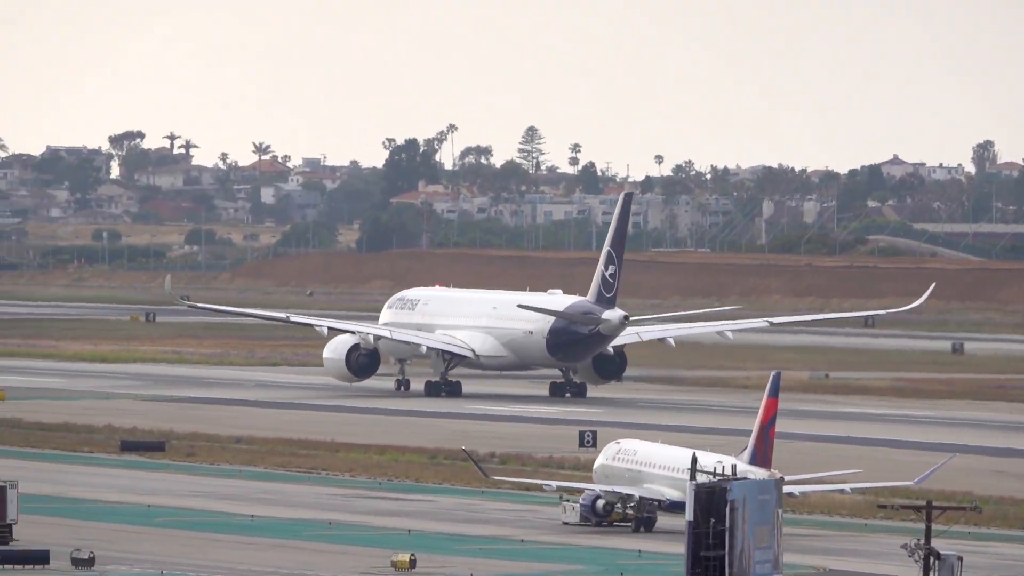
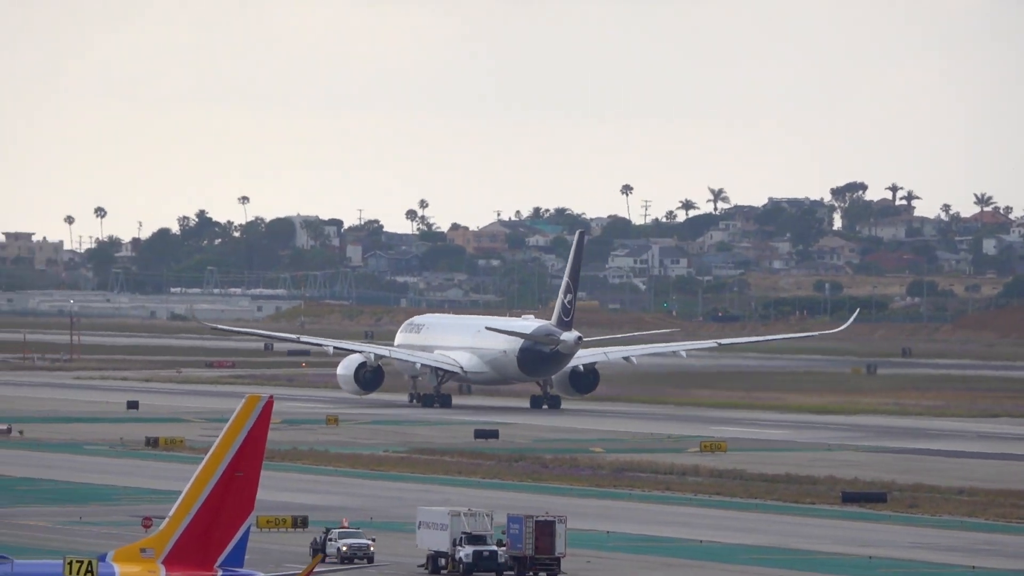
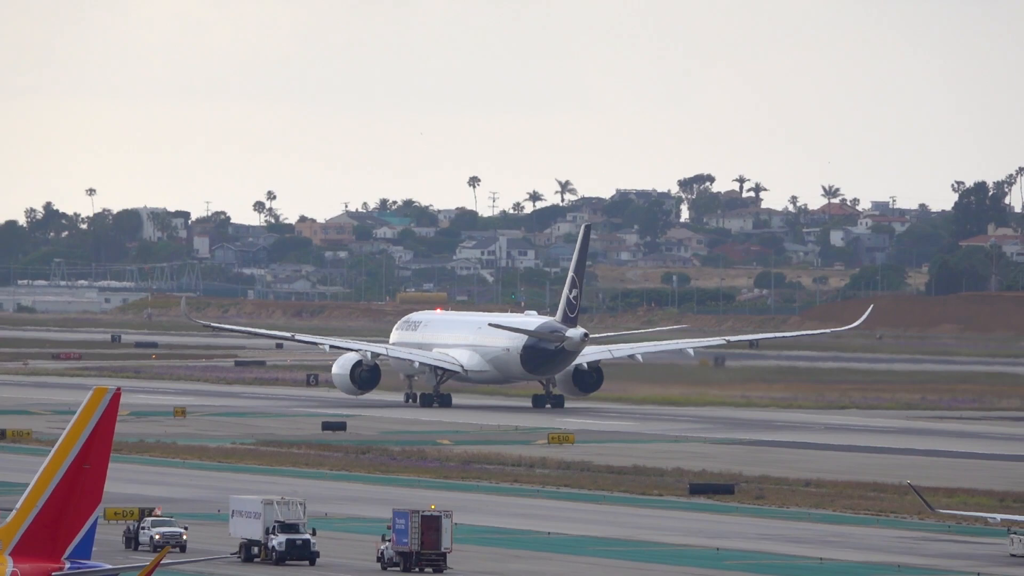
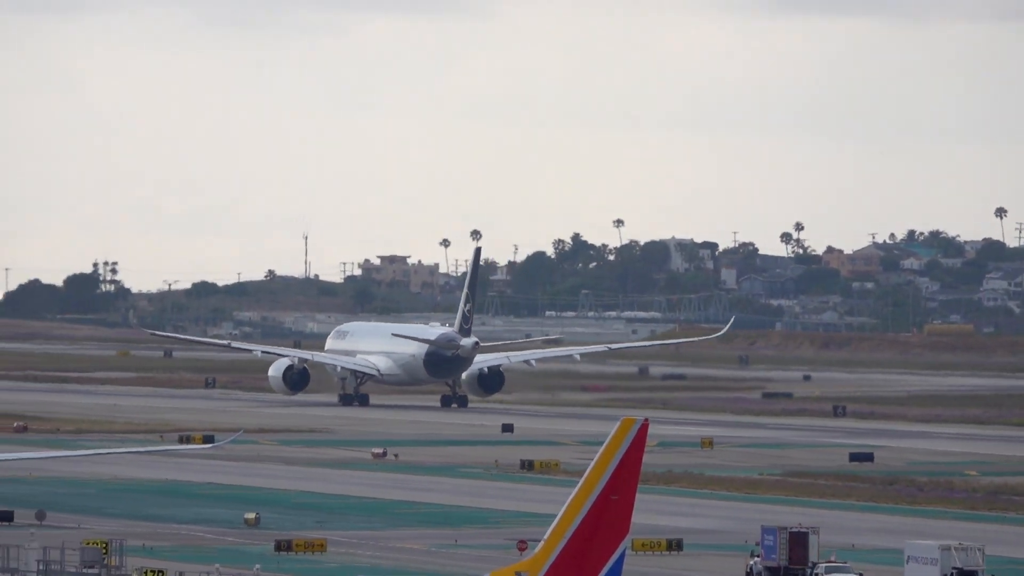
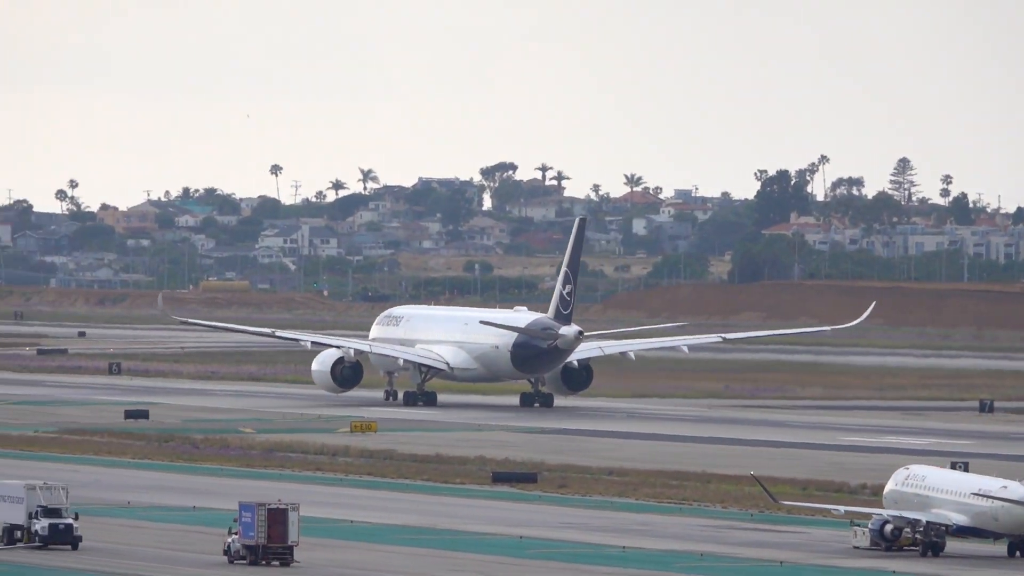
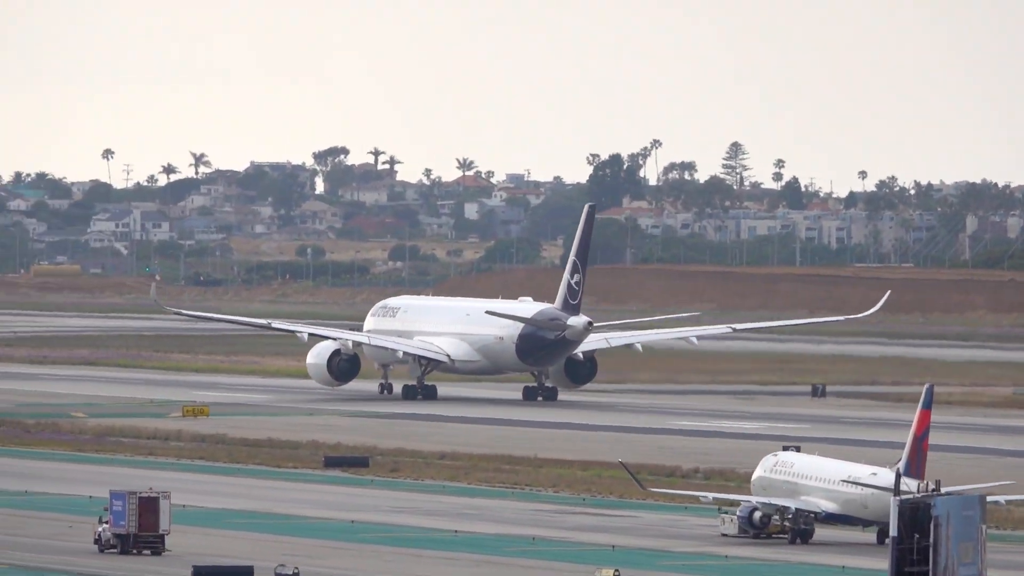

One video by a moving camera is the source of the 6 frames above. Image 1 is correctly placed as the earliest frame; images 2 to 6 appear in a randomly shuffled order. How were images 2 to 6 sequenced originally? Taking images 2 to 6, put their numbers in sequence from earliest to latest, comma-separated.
6, 5, 3, 2, 4
